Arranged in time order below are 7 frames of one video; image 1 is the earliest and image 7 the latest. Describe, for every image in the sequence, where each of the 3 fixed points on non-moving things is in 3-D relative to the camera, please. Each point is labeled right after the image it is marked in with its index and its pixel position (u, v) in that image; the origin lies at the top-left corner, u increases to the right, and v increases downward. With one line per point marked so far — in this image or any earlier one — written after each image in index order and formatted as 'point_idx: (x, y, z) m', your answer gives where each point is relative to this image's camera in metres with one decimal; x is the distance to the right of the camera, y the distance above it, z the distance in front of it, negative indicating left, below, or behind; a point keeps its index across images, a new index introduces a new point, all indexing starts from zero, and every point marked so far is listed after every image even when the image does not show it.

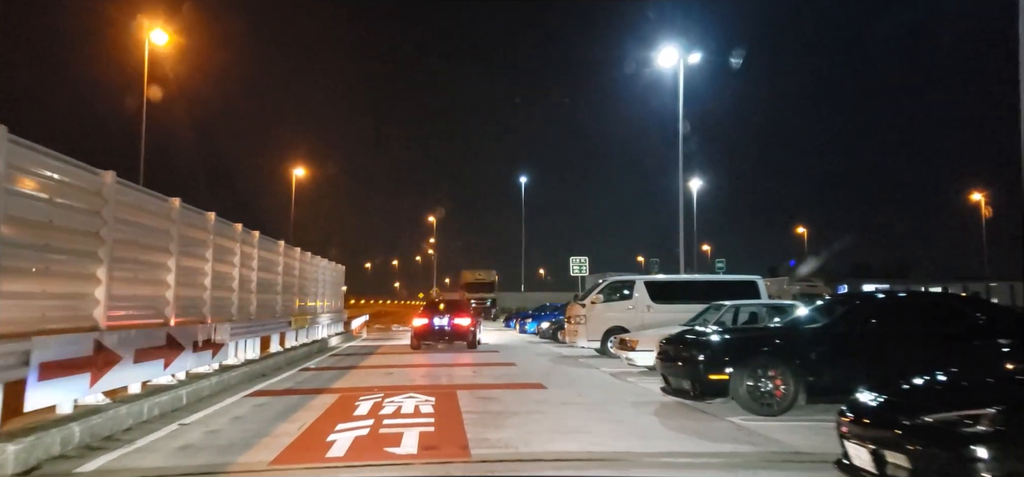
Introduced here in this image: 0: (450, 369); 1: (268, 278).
0: (-1.4, -3.0, +14.3) m
1: (-6.6, -1.1, +17.4) m
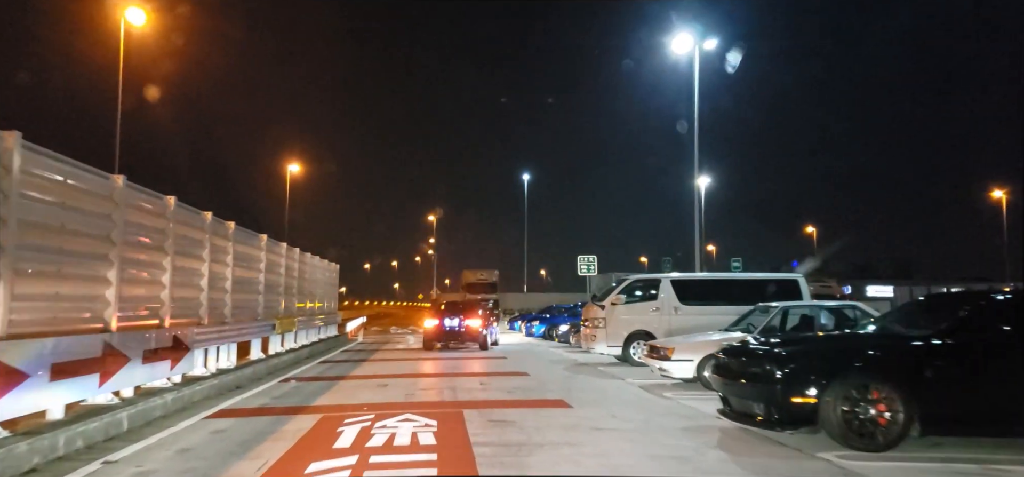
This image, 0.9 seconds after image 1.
0: (-1.1, -2.8, +12.4) m
1: (-6.4, -0.9, +15.5) m
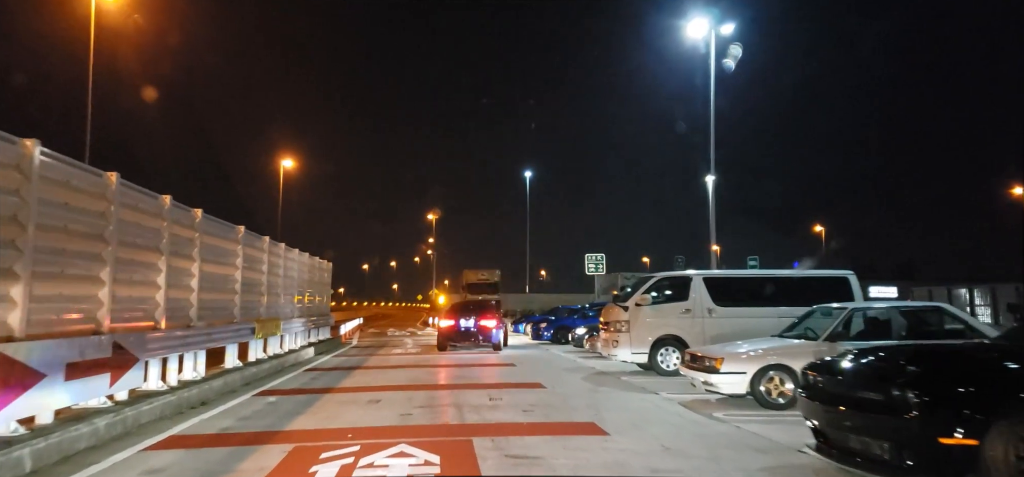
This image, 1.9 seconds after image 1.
0: (-0.9, -2.6, +10.5) m
1: (-6.1, -0.7, +13.6) m
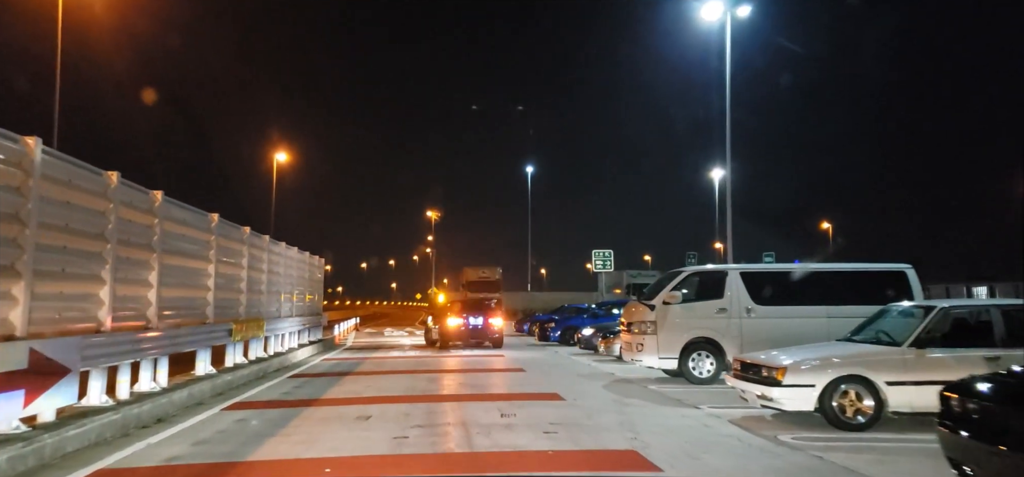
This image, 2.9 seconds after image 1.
0: (-0.6, -2.4, +8.9) m
1: (-5.9, -0.5, +11.9) m
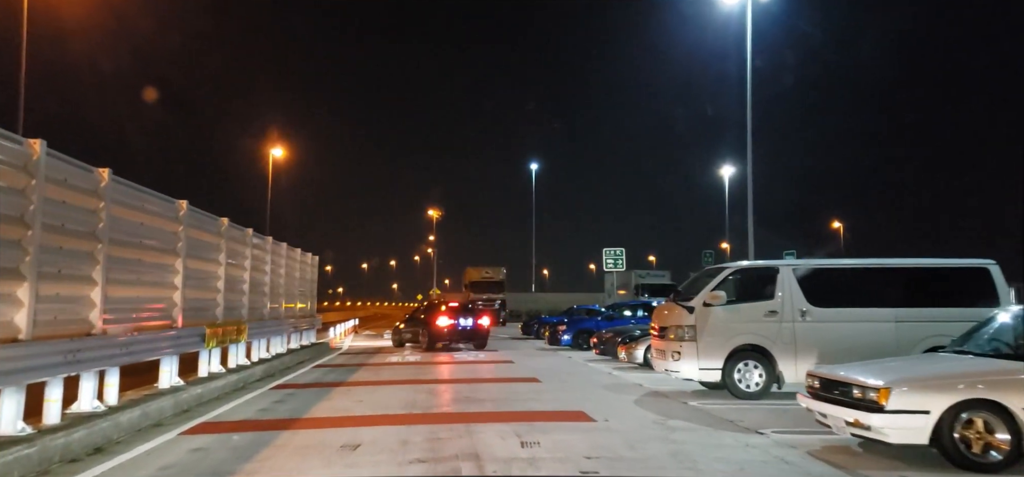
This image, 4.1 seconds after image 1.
0: (-0.4, -2.3, +7.2) m
1: (-5.7, -0.4, +10.2) m
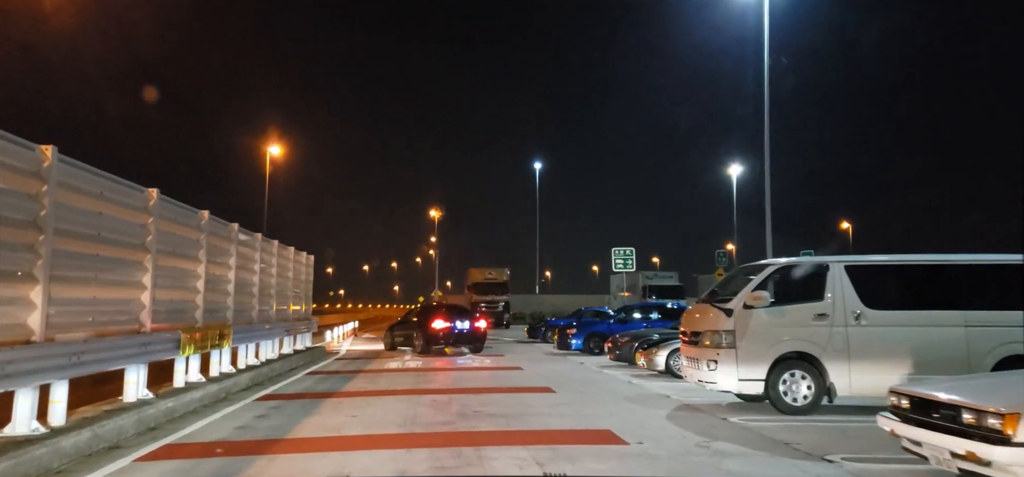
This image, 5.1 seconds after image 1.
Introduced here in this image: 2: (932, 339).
0: (-0.2, -2.2, +5.9) m
1: (-5.5, -0.3, +9.0) m
2: (+5.9, -1.4, +8.9) m
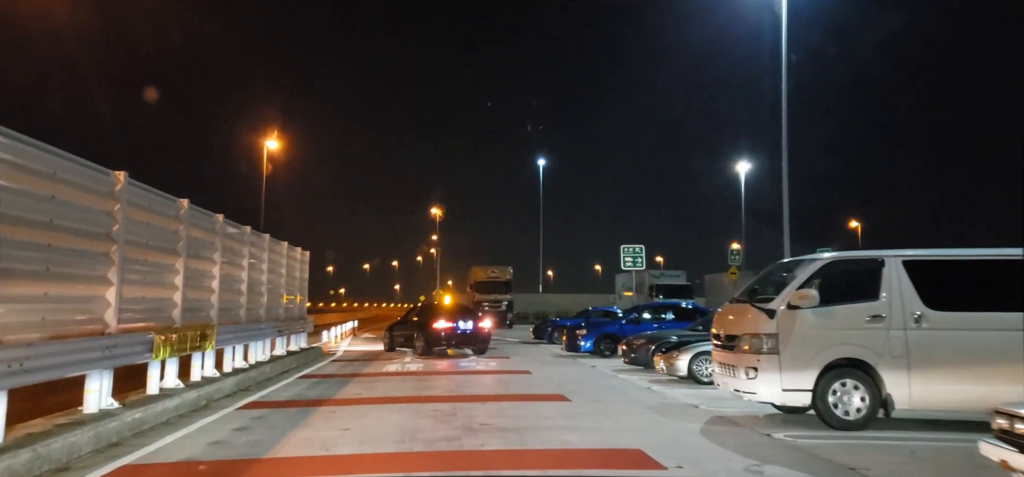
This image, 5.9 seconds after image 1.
0: (0.0, -2.0, +4.8) m
1: (-5.3, -0.1, +7.9) m
2: (+6.1, -1.3, +7.8) m
